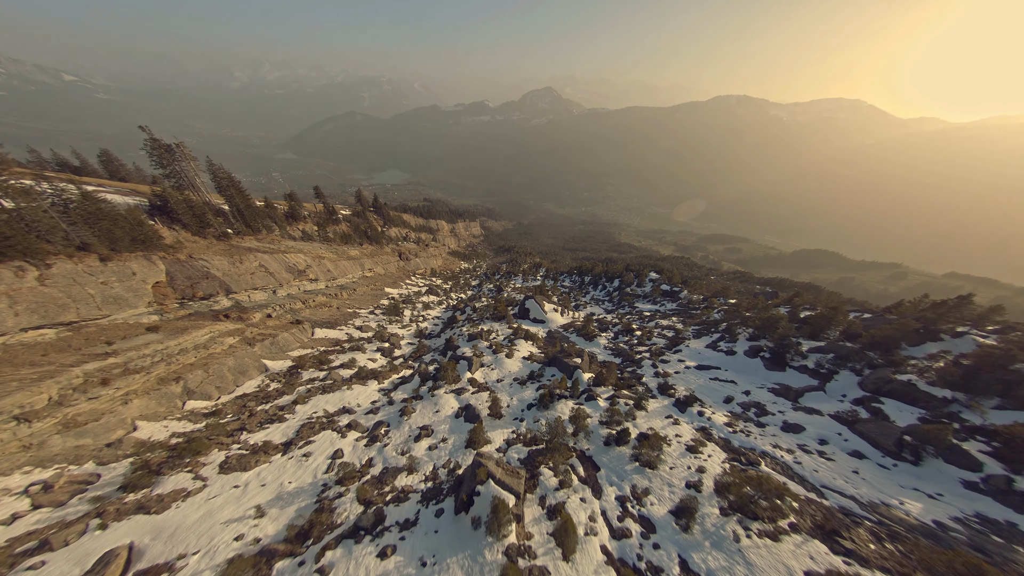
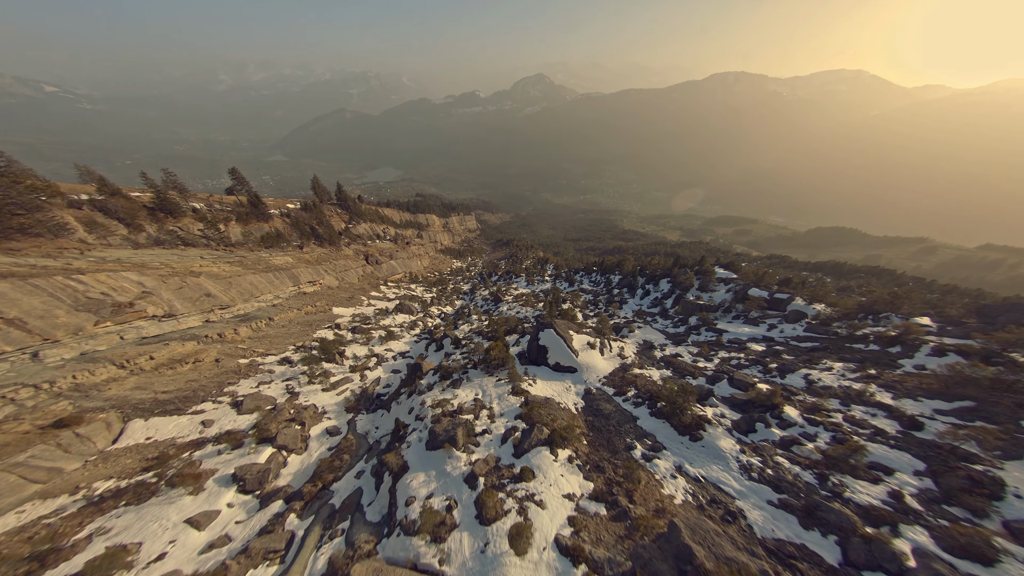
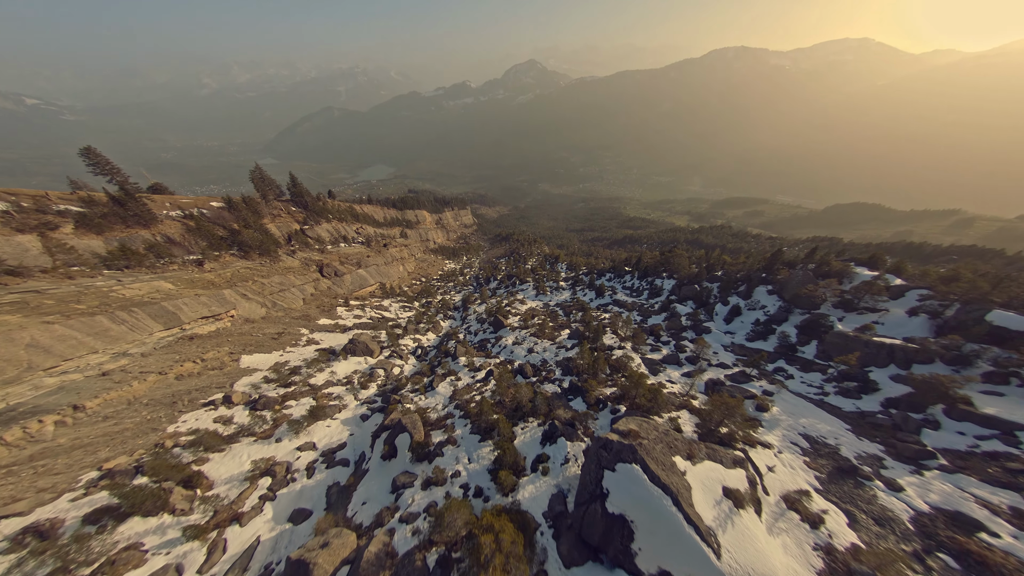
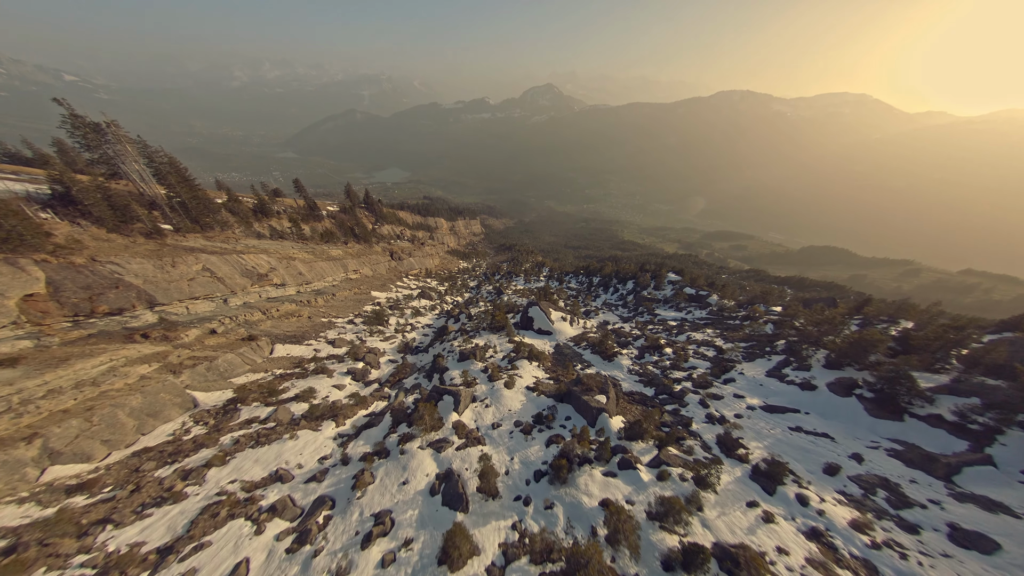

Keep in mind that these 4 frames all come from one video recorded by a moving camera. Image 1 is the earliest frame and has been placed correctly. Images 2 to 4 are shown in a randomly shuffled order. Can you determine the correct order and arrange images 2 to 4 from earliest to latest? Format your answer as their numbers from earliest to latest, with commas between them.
4, 2, 3
